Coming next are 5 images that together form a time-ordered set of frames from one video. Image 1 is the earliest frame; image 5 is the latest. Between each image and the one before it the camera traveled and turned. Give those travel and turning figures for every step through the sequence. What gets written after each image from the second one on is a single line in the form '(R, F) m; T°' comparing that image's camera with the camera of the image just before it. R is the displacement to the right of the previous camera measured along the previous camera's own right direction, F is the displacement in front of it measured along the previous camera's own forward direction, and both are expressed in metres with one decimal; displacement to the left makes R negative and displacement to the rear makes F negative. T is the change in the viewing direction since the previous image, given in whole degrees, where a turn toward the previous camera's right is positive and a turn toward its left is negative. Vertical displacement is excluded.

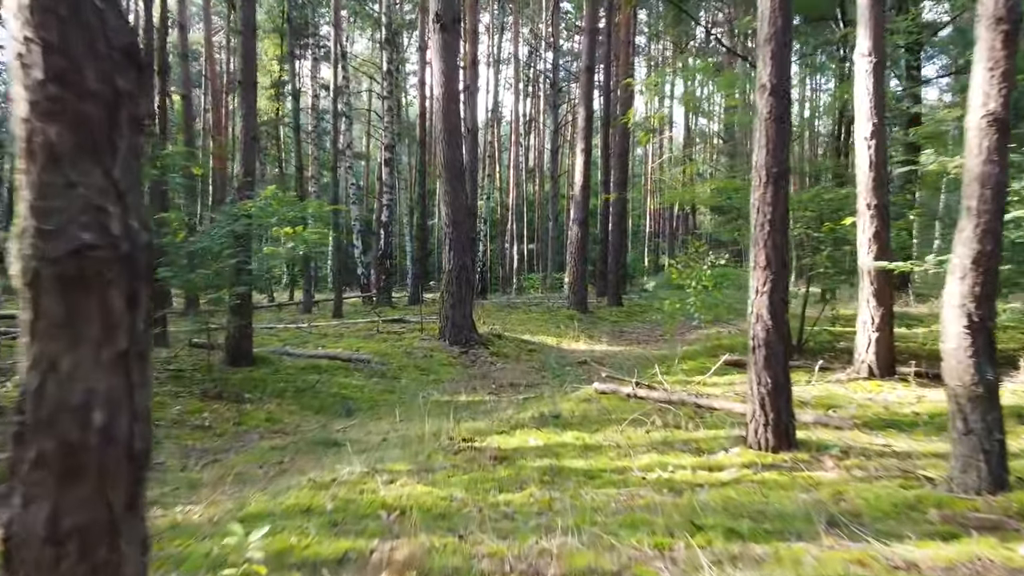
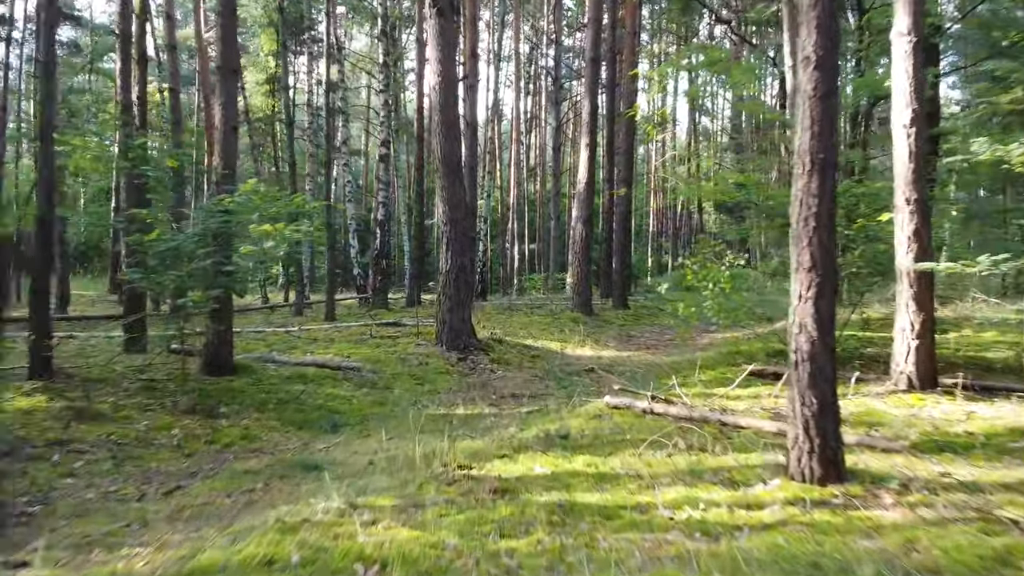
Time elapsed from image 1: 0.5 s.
(0.0, +0.8) m; 0°
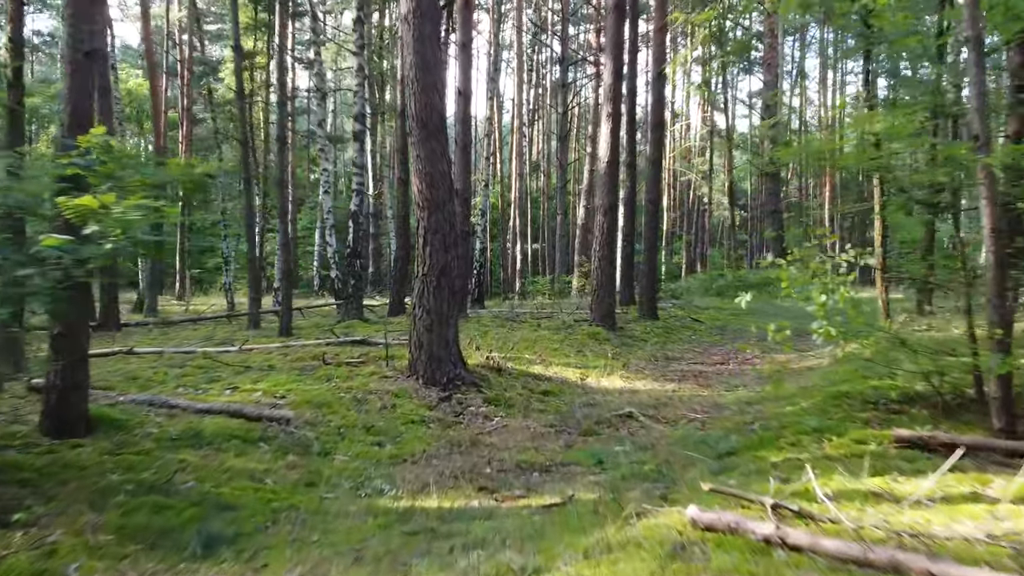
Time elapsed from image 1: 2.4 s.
(0.0, +3.2) m; 0°
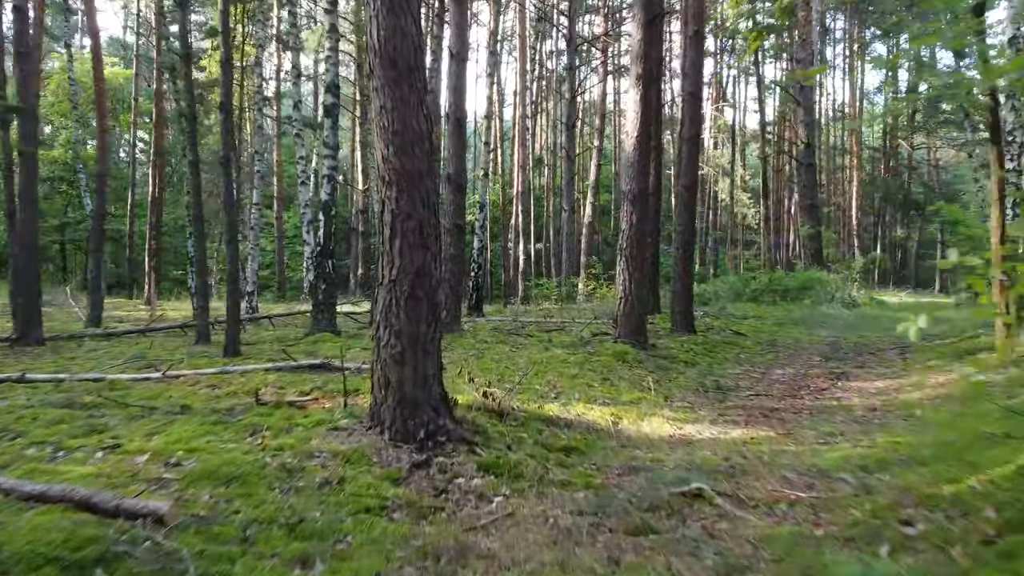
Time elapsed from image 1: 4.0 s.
(0.0, +2.5) m; 0°
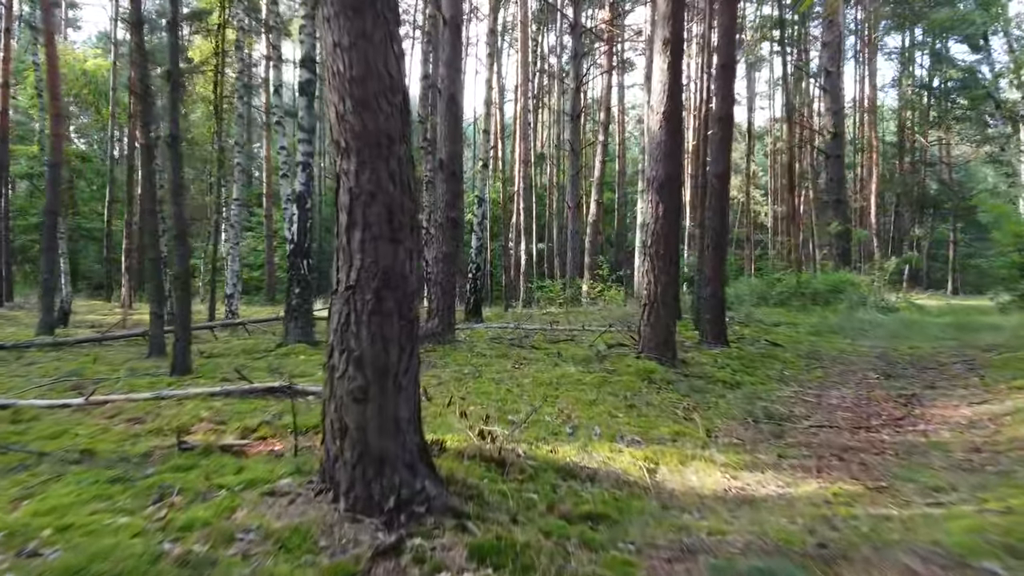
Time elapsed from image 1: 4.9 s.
(0.0, +1.6) m; 0°
